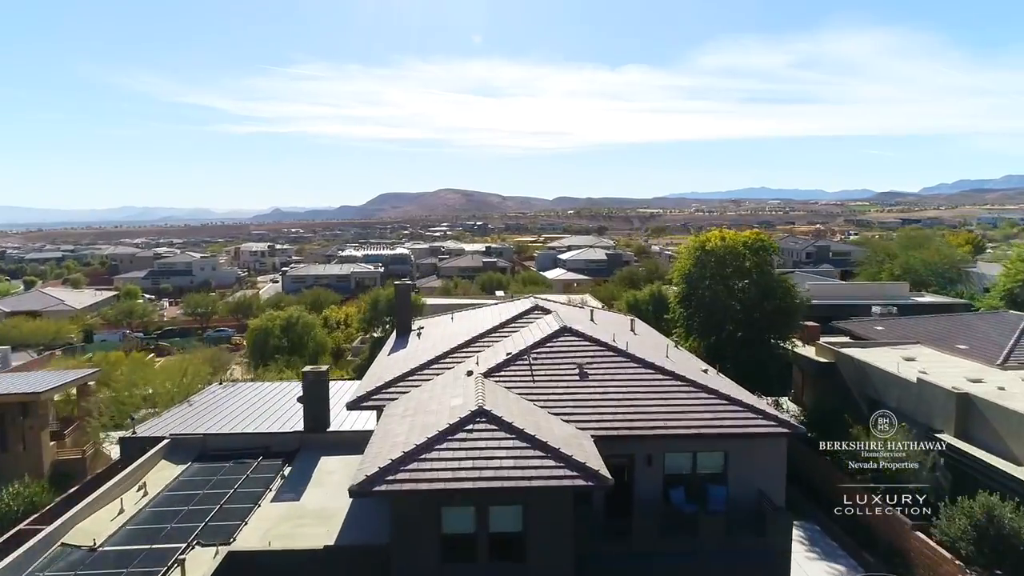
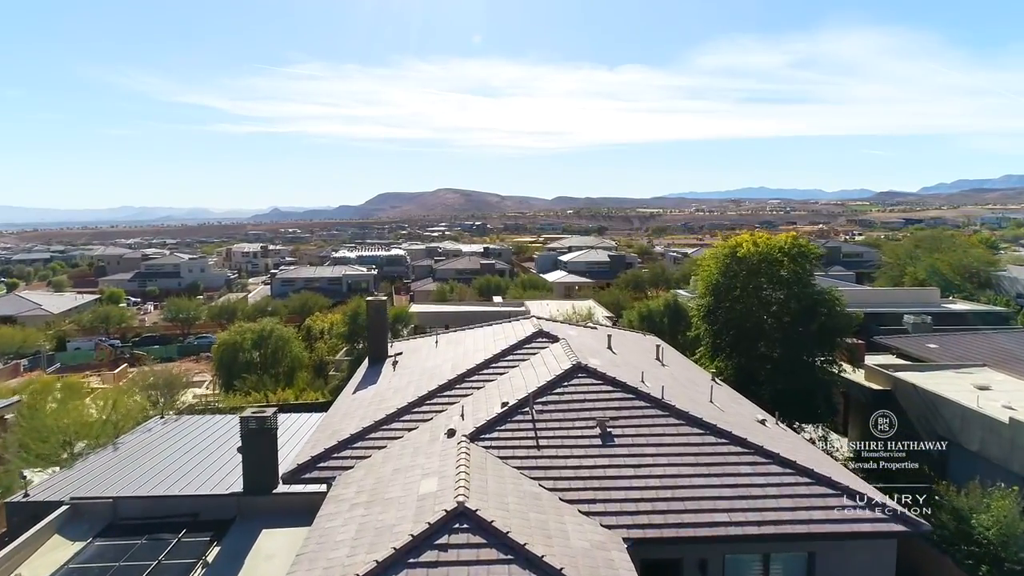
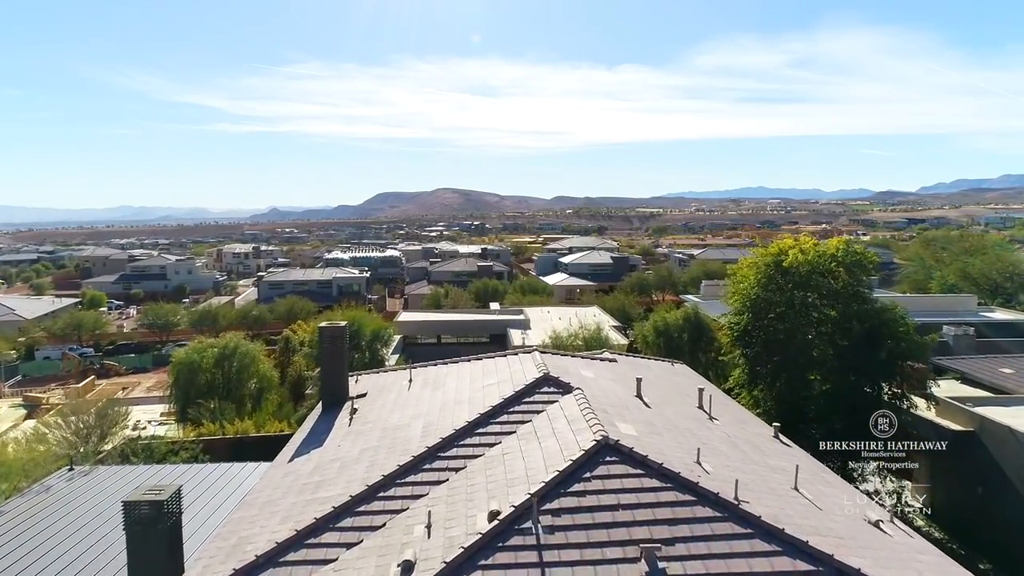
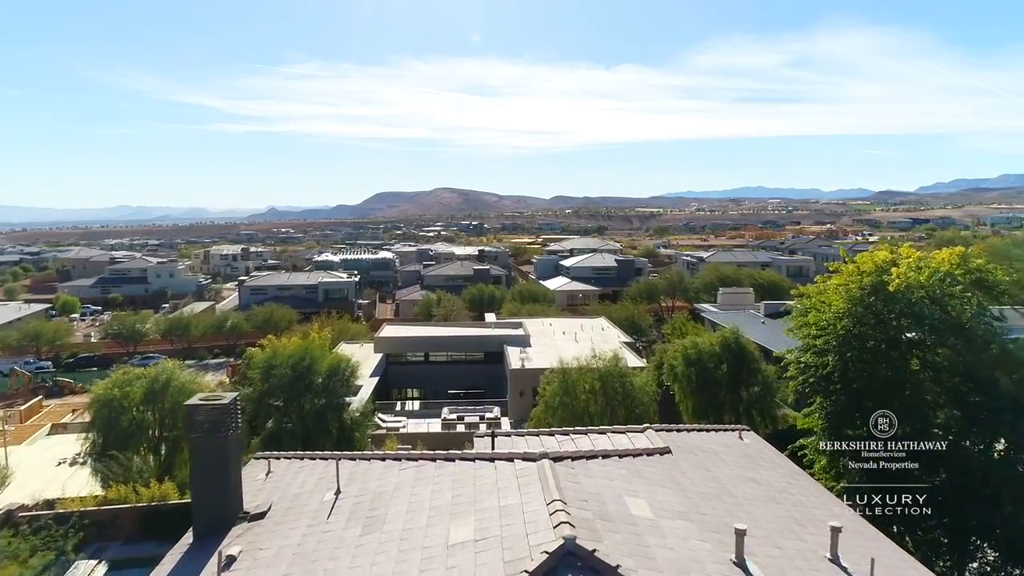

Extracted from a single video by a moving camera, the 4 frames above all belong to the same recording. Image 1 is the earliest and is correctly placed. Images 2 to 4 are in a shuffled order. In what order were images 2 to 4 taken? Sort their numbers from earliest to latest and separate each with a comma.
2, 3, 4
